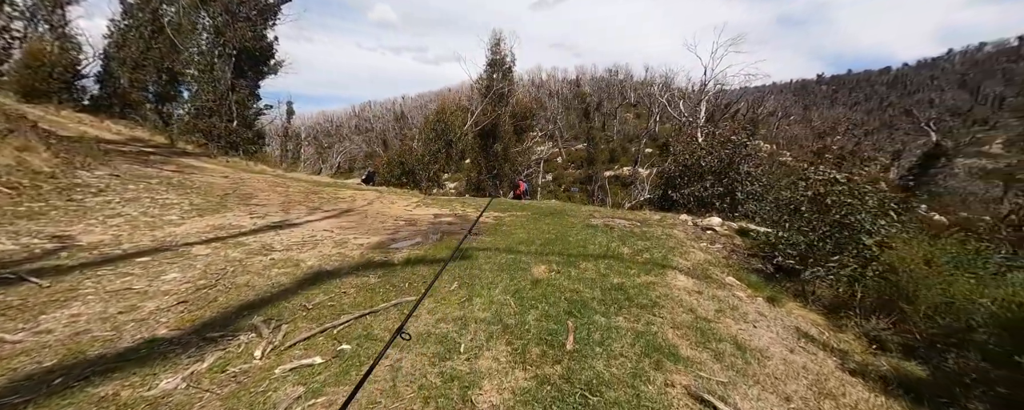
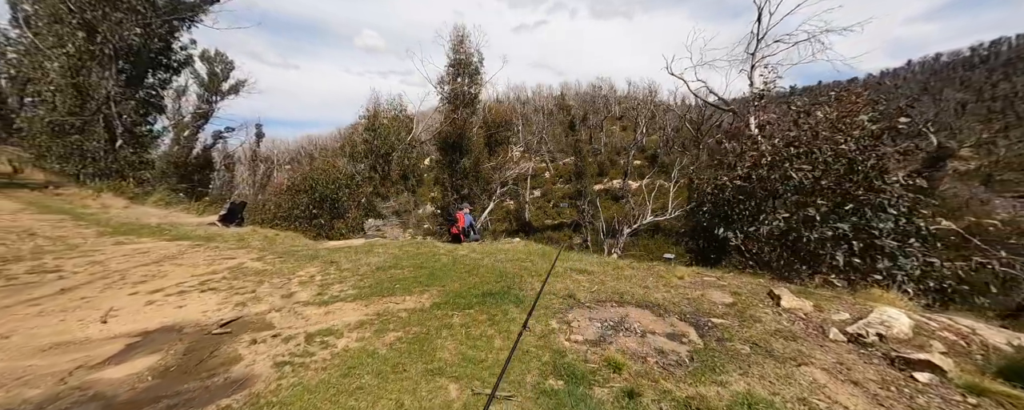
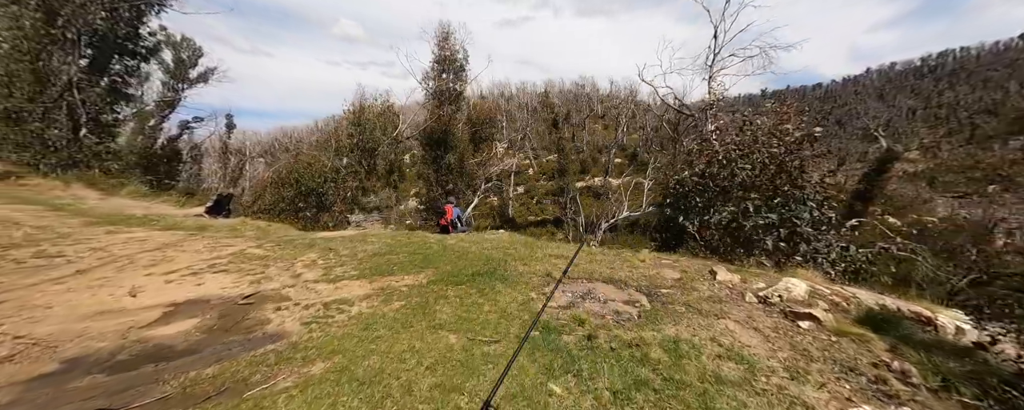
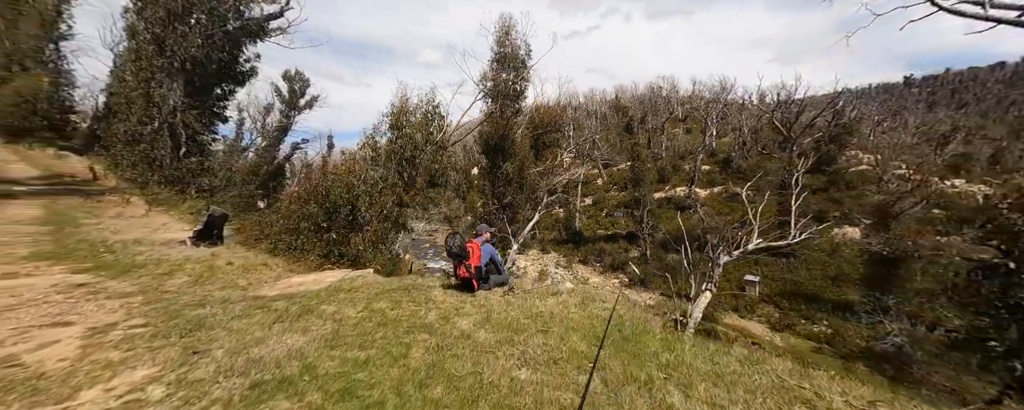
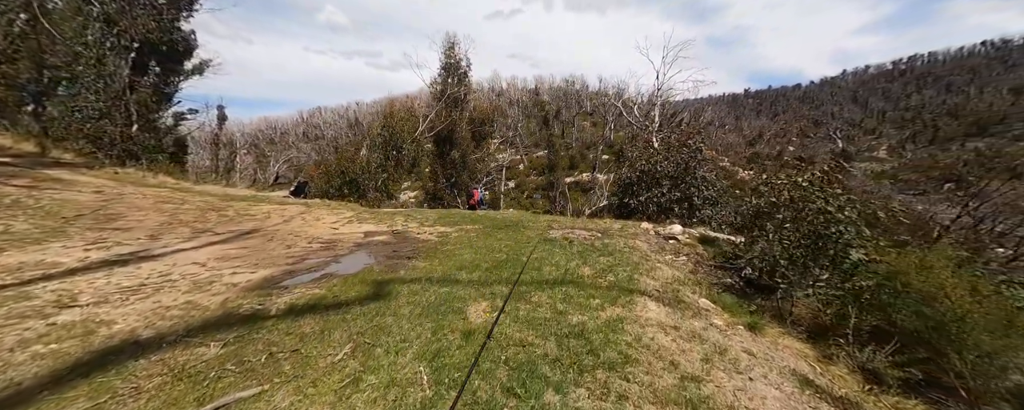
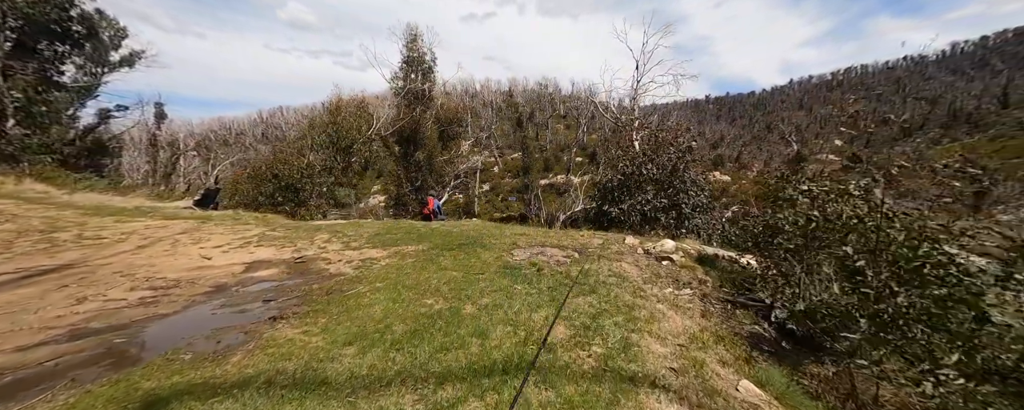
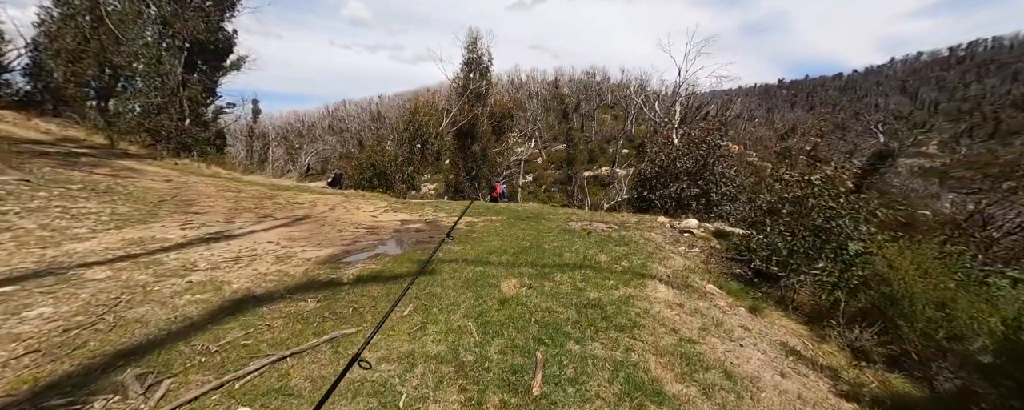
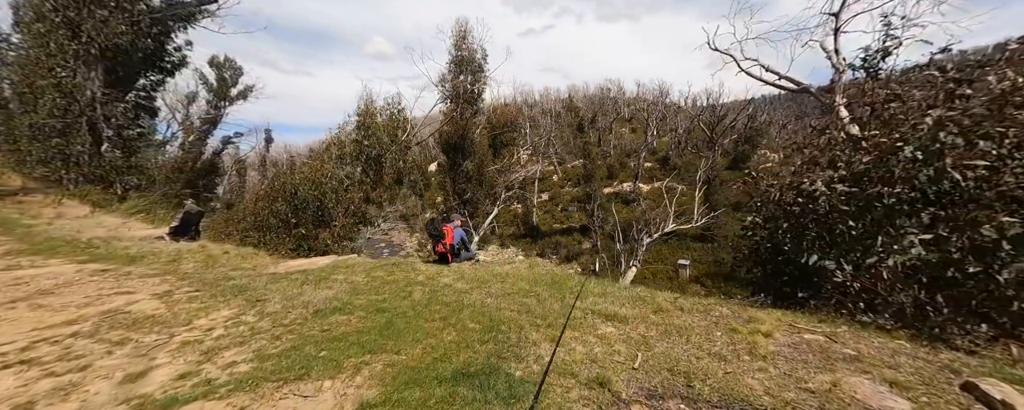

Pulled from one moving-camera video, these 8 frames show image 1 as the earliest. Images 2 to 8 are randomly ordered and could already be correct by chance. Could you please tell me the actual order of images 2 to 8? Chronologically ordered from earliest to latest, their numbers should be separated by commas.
7, 5, 6, 3, 2, 8, 4
